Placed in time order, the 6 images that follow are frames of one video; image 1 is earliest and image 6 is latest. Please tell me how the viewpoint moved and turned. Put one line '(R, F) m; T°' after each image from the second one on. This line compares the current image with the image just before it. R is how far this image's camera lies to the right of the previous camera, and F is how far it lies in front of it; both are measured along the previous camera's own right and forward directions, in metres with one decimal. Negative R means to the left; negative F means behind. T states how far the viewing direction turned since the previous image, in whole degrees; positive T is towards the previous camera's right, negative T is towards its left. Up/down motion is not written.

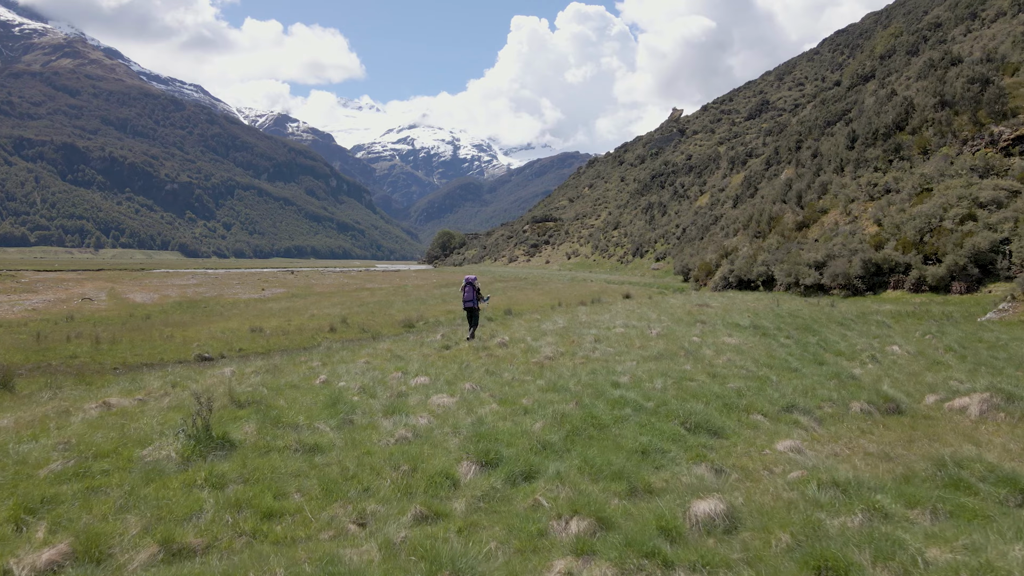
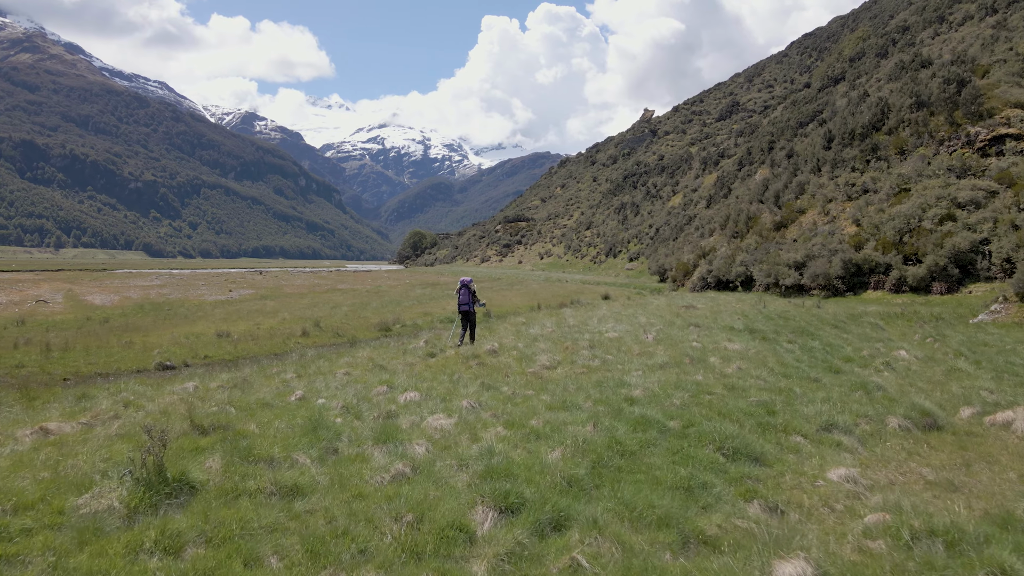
(-0.5, +0.9) m; +3°
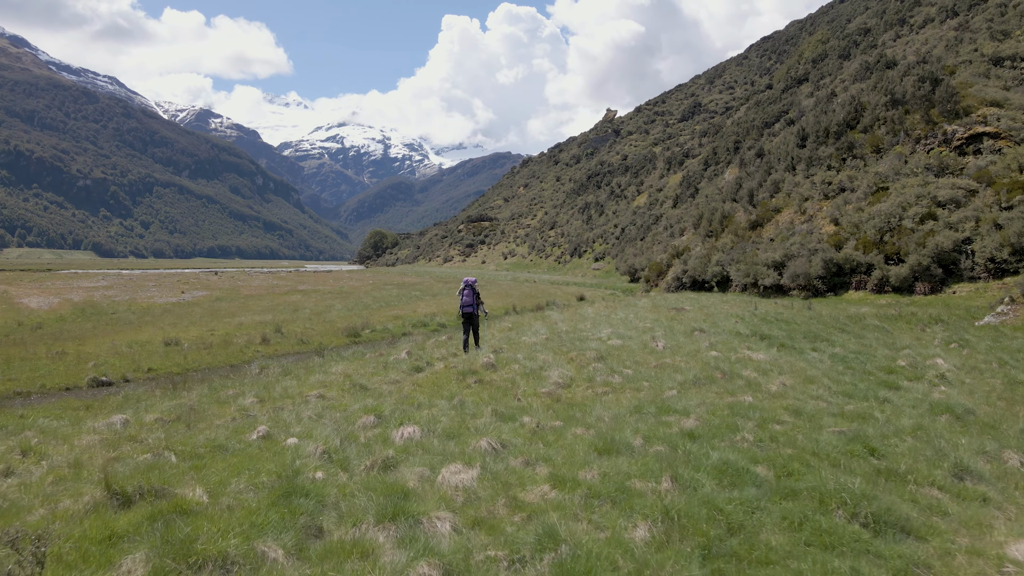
(-0.8, +1.7) m; +4°
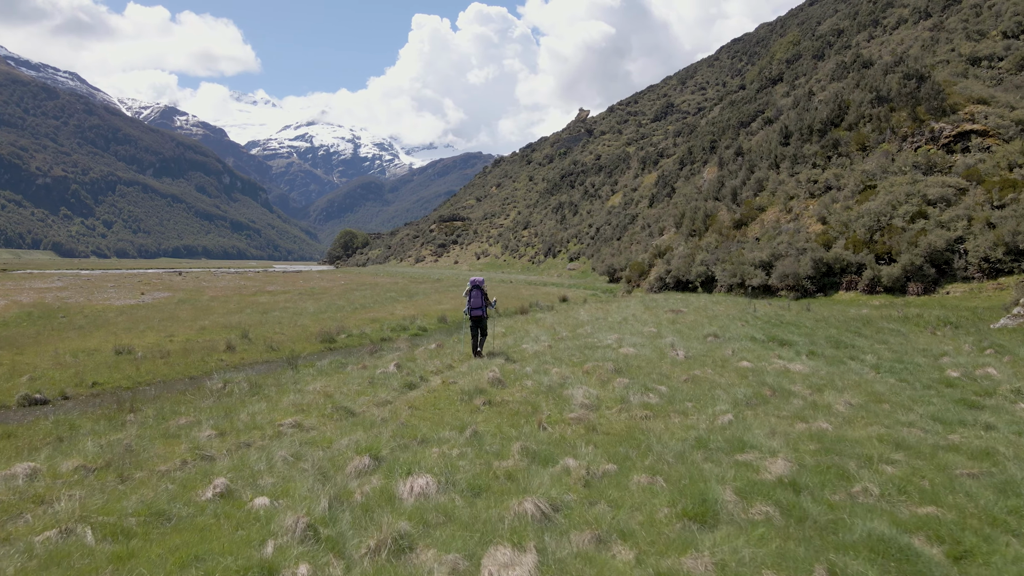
(-0.8, +1.6) m; +3°
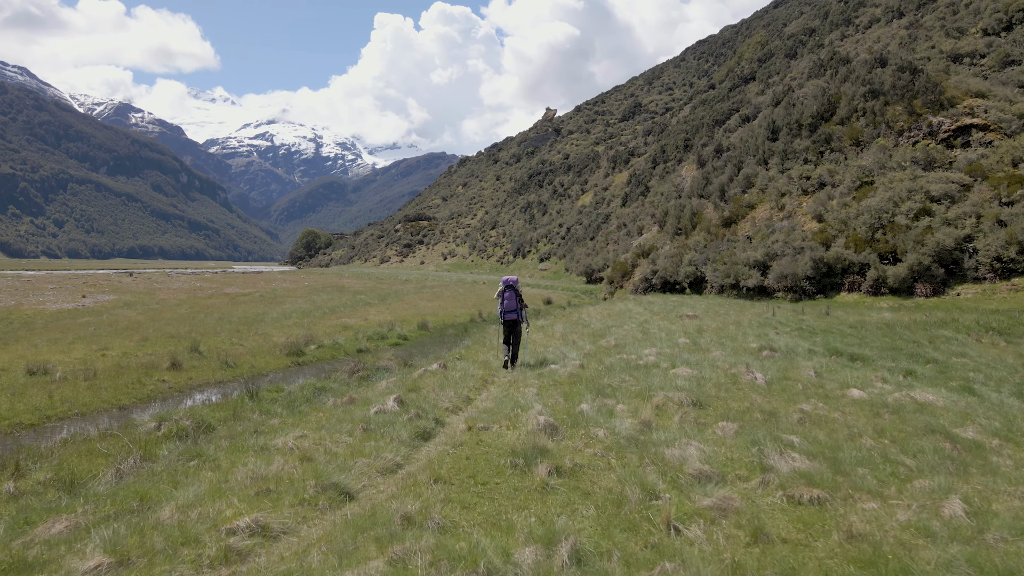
(-1.4, +2.9) m; +4°
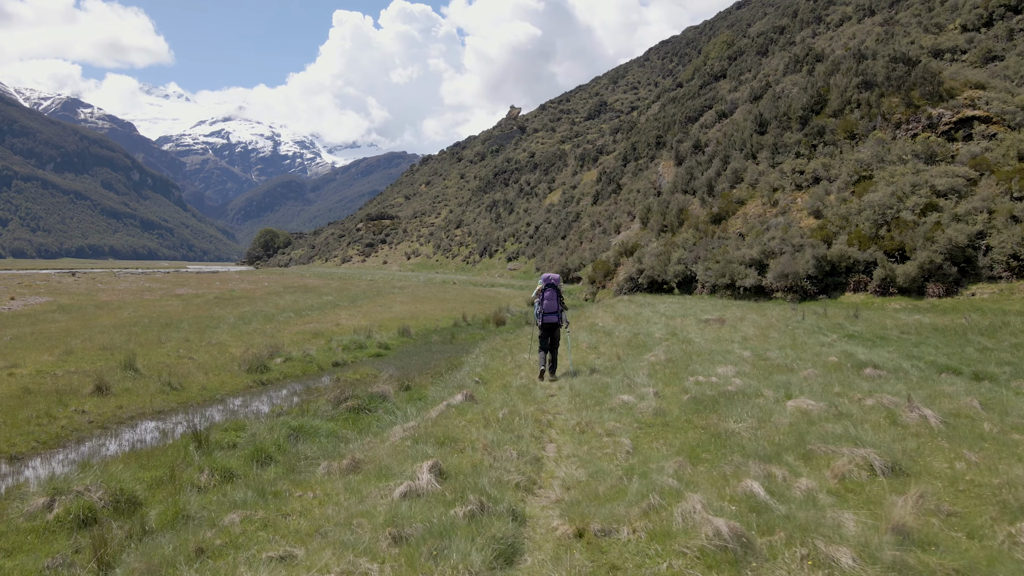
(-1.7, +3.2) m; +4°
